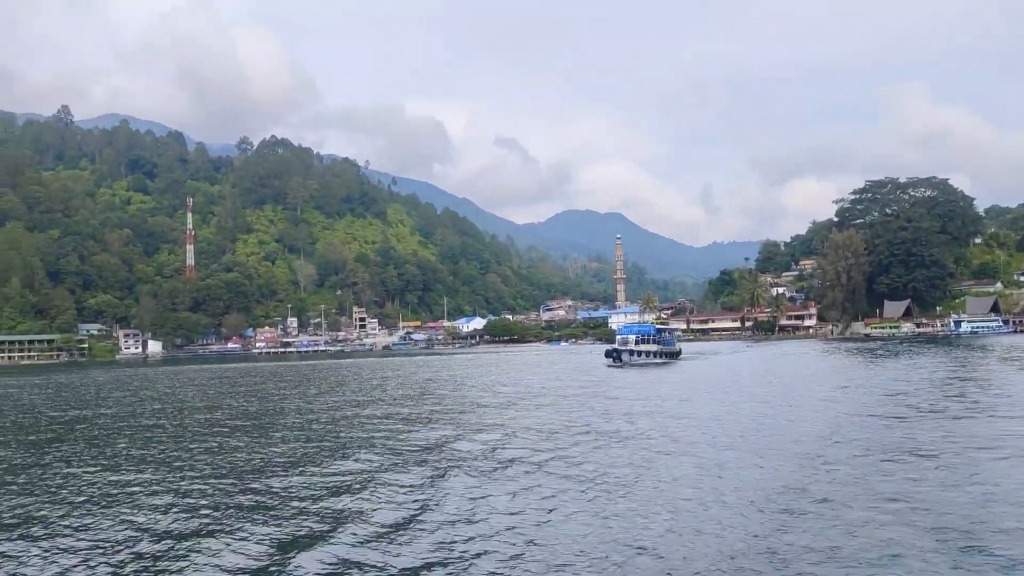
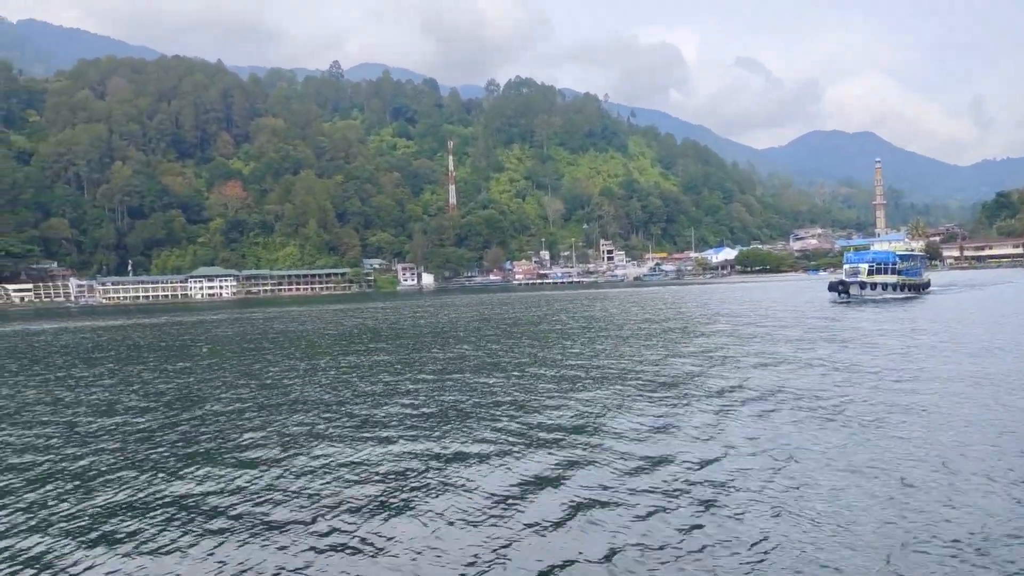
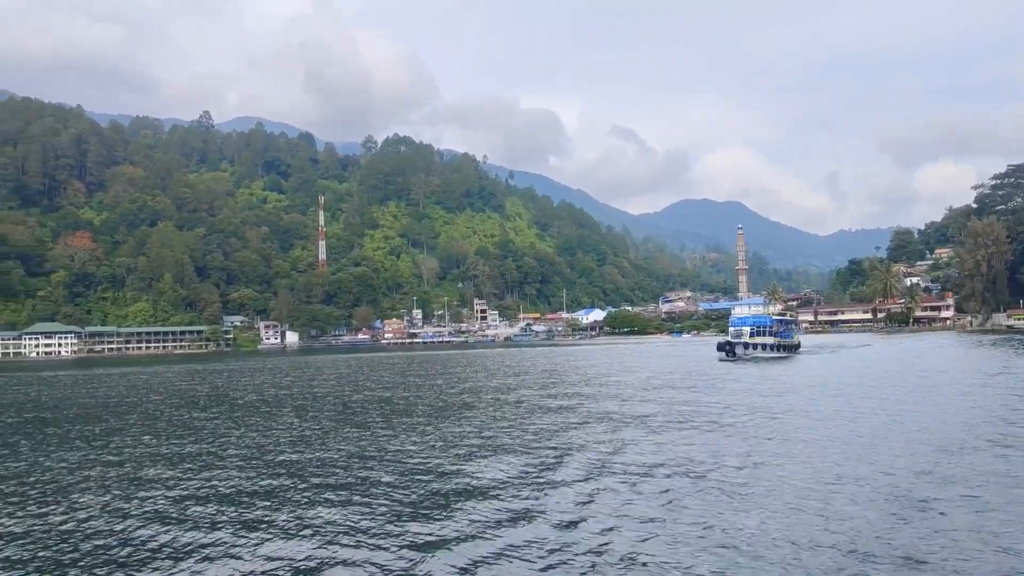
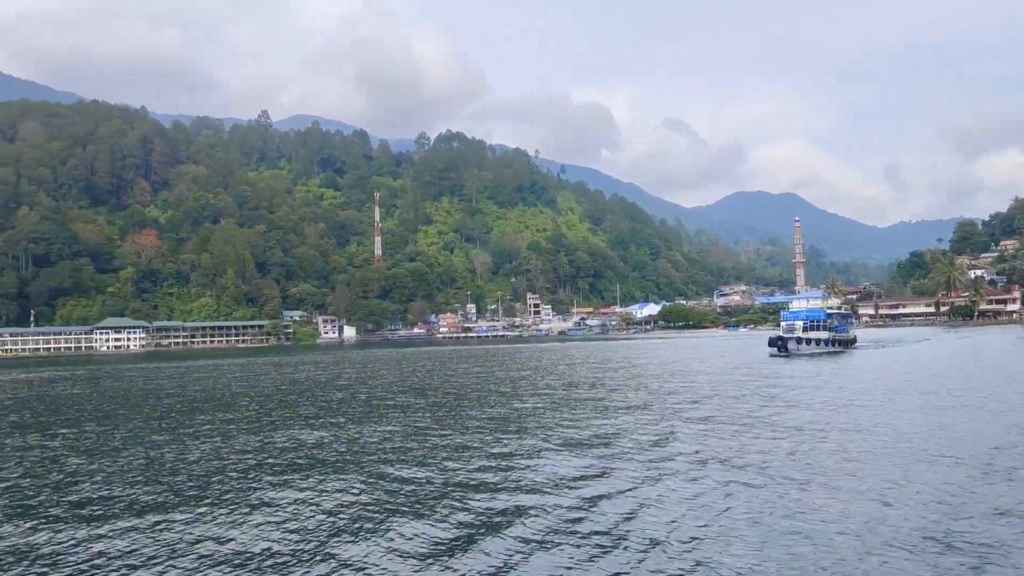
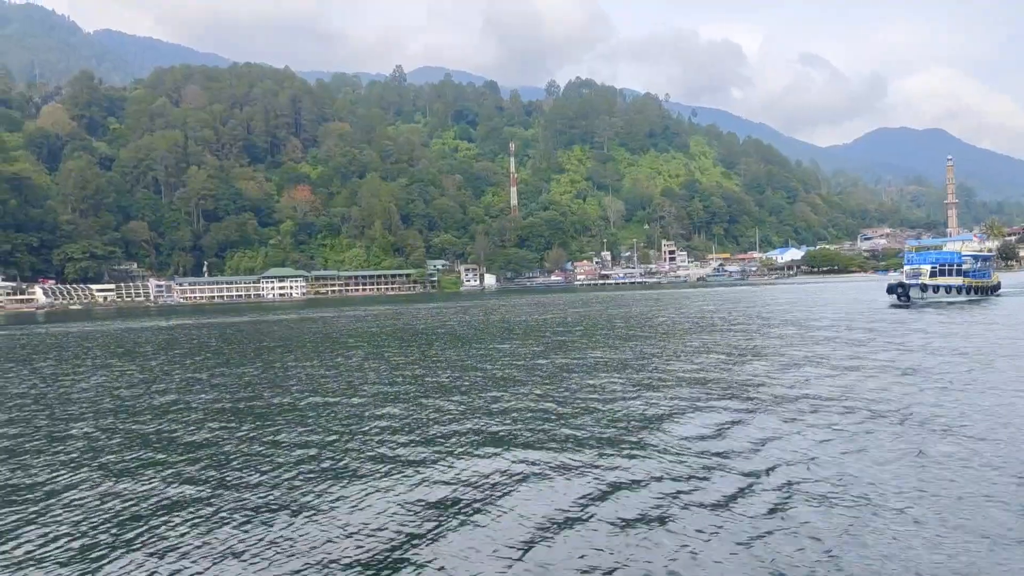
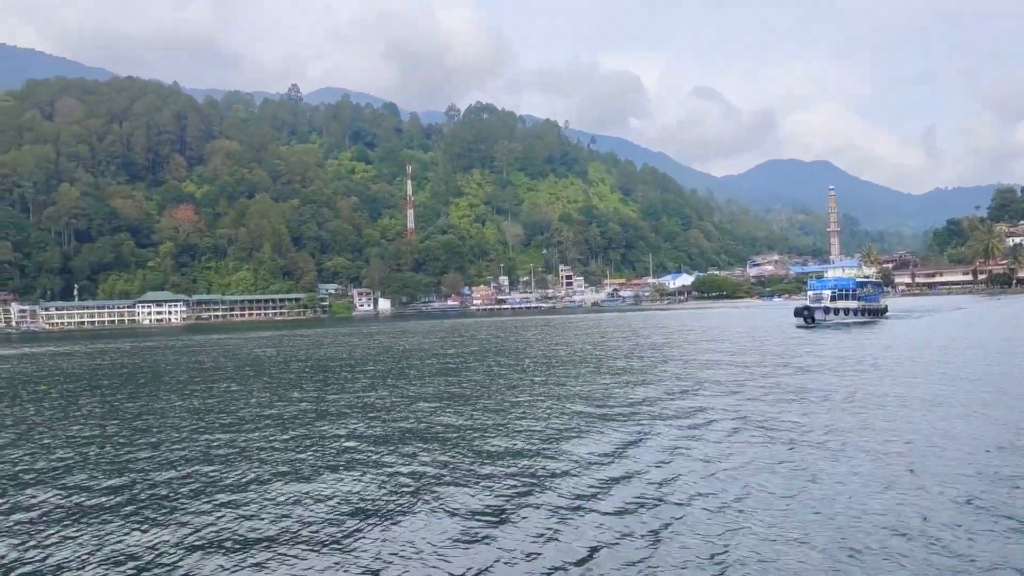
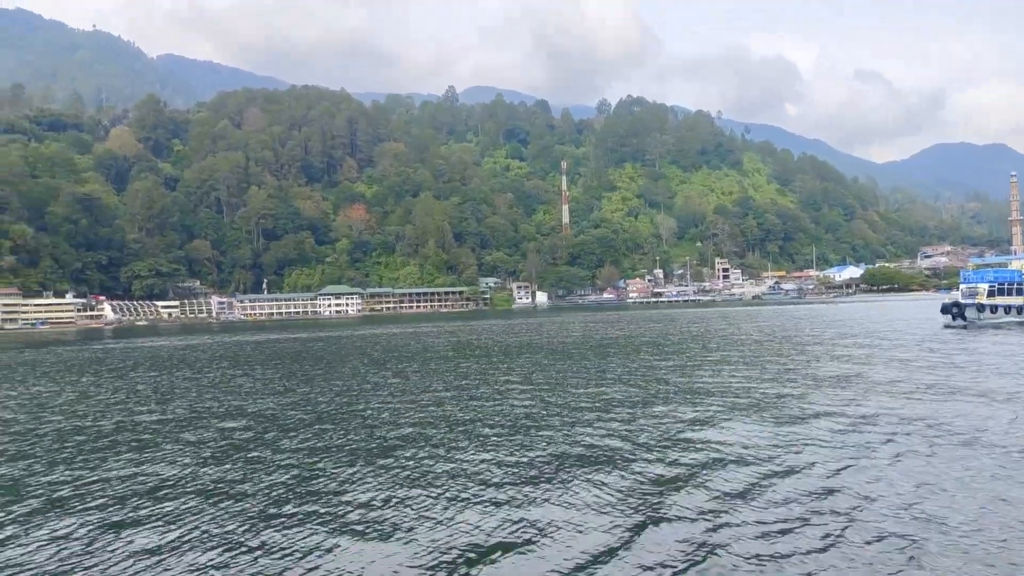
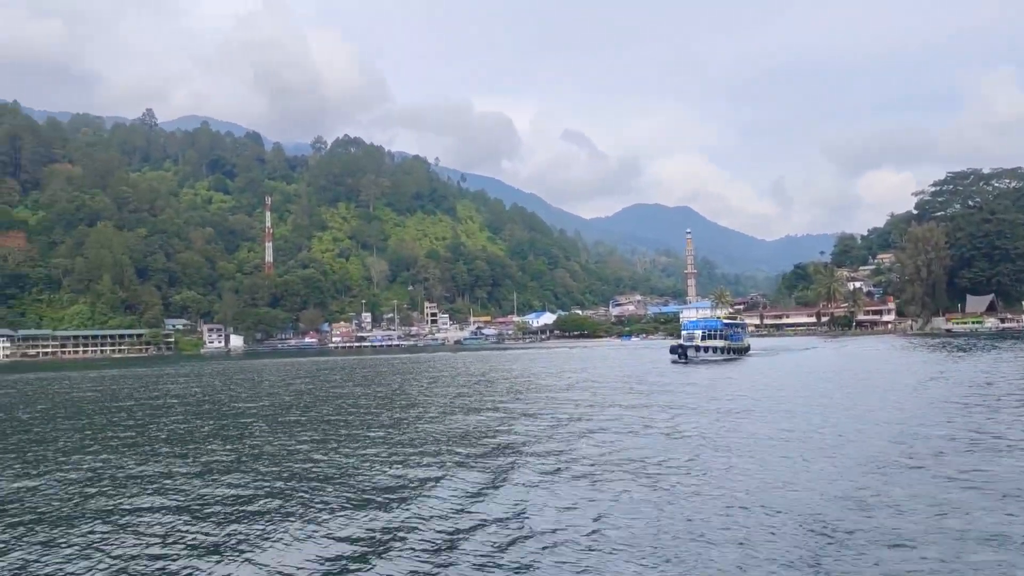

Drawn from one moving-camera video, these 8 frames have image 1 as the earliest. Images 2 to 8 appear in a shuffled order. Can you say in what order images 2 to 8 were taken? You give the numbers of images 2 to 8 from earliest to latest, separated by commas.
8, 3, 4, 6, 2, 5, 7
